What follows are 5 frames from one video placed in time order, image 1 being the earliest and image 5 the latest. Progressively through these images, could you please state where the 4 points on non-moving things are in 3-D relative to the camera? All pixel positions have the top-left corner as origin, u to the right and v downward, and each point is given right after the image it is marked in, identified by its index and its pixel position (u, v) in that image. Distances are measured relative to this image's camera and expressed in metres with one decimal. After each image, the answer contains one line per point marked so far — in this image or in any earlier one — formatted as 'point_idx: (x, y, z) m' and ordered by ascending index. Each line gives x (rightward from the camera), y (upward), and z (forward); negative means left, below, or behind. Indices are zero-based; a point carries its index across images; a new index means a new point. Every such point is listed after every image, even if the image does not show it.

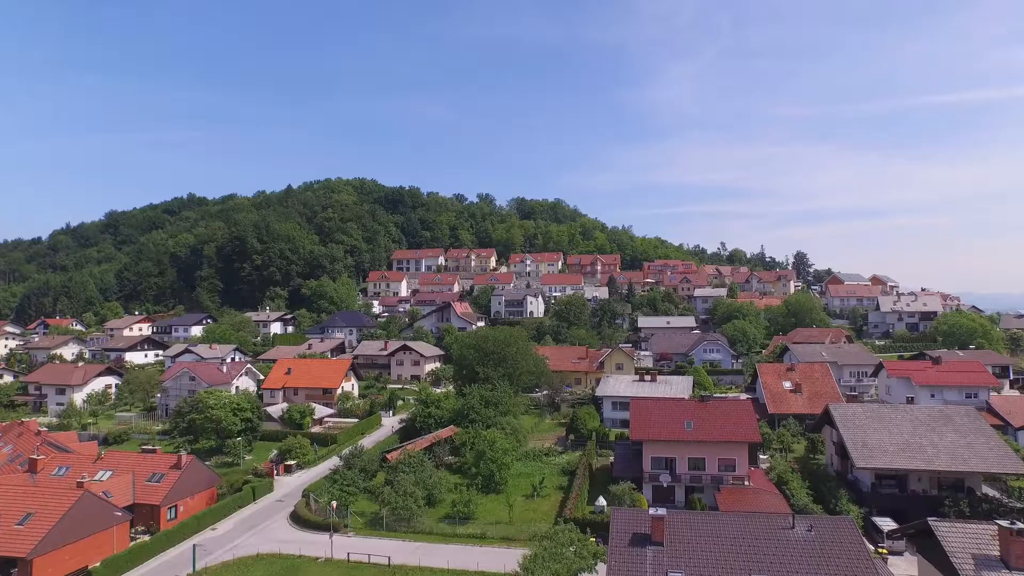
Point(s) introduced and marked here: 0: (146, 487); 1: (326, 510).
0: (-9.4, -5.1, +18.2) m
1: (-5.0, -5.9, +18.9) m
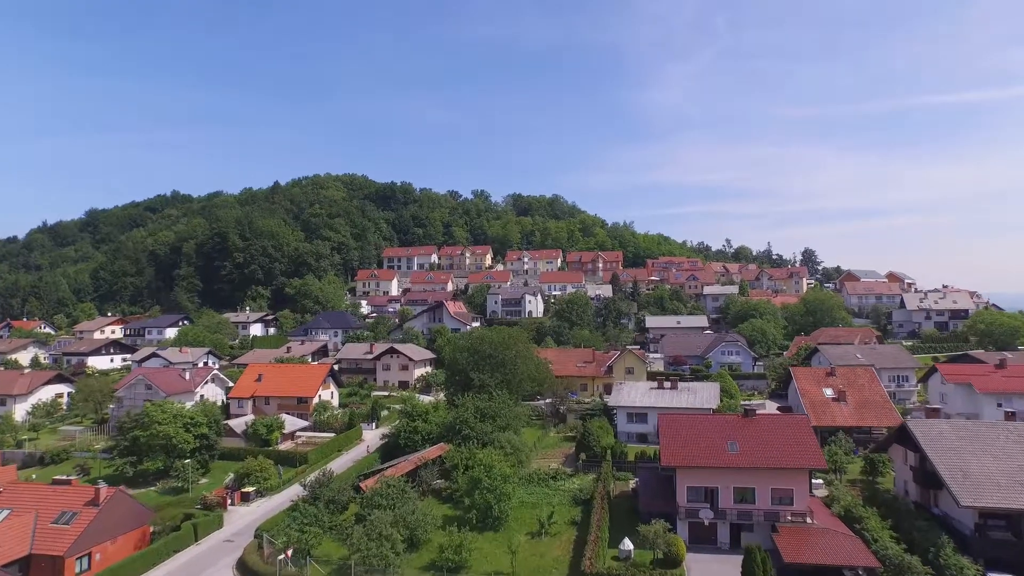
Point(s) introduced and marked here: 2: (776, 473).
0: (-9.3, -4.9, +14.3) m
1: (-4.9, -5.7, +15.0) m
2: (+5.7, -4.0, +15.3) m
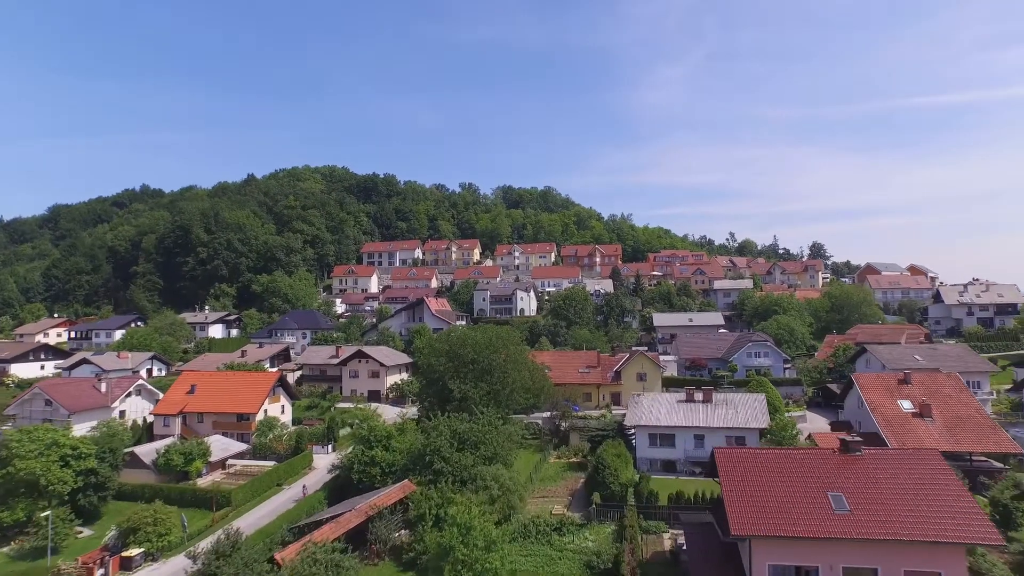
0: (-9.5, -4.6, +8.6) m
1: (-5.1, -5.3, +9.4) m
2: (+5.5, -3.6, +9.8) m
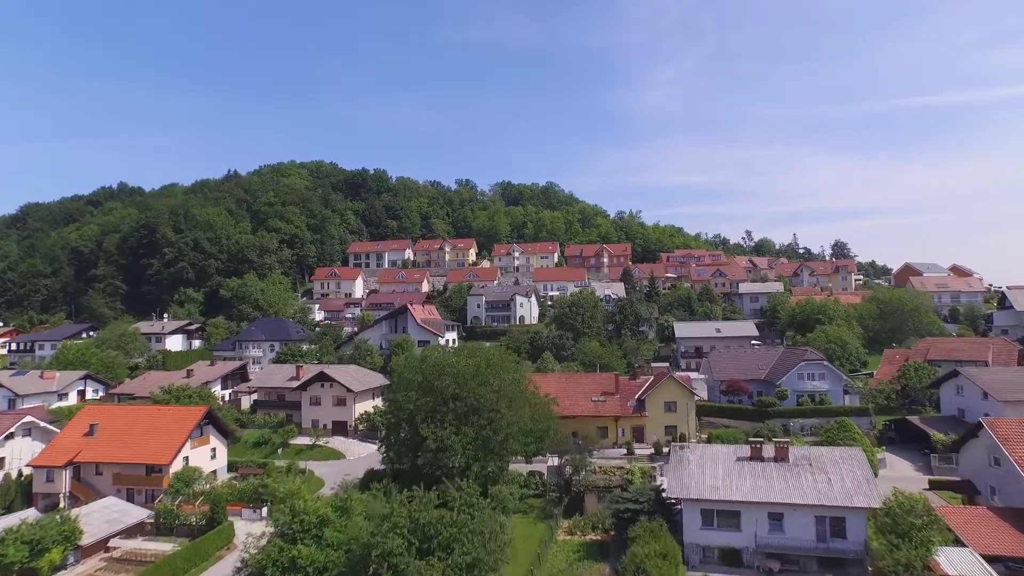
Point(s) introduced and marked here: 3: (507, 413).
0: (-9.7, -4.8, +2.7) m
1: (-5.2, -5.6, +3.4) m
2: (+5.4, -3.8, +3.8) m
3: (-0.1, -3.0, +17.6) m
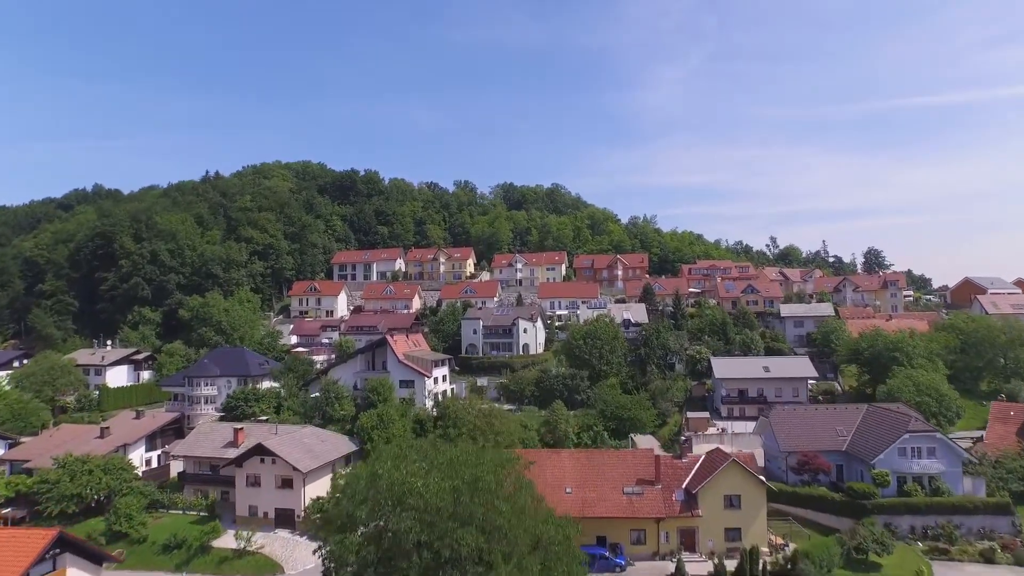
0: (-9.6, -6.0, -3.9) m
1: (-5.2, -6.8, -3.1) m
2: (+5.4, -5.0, -2.8) m
3: (-0.1, -4.2, +11.0) m
